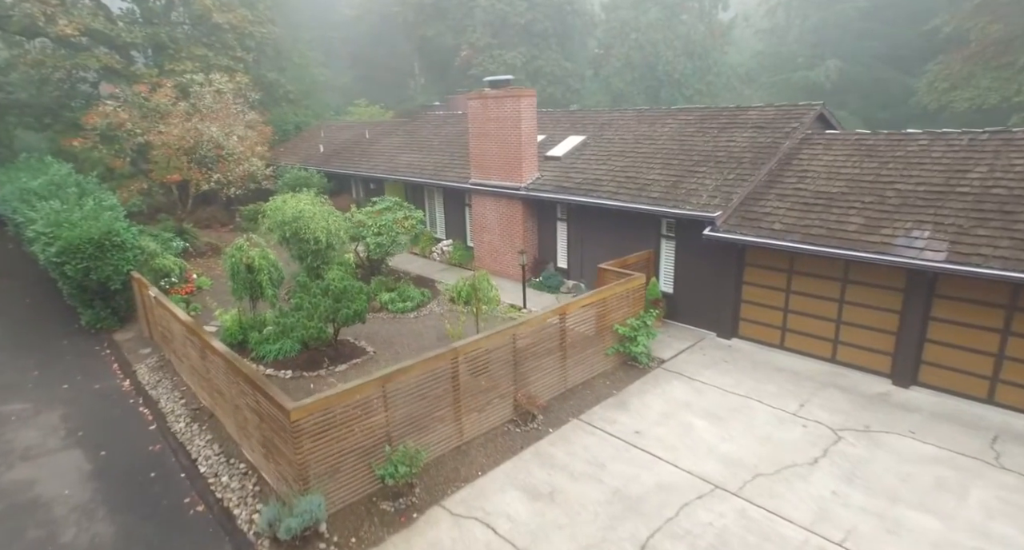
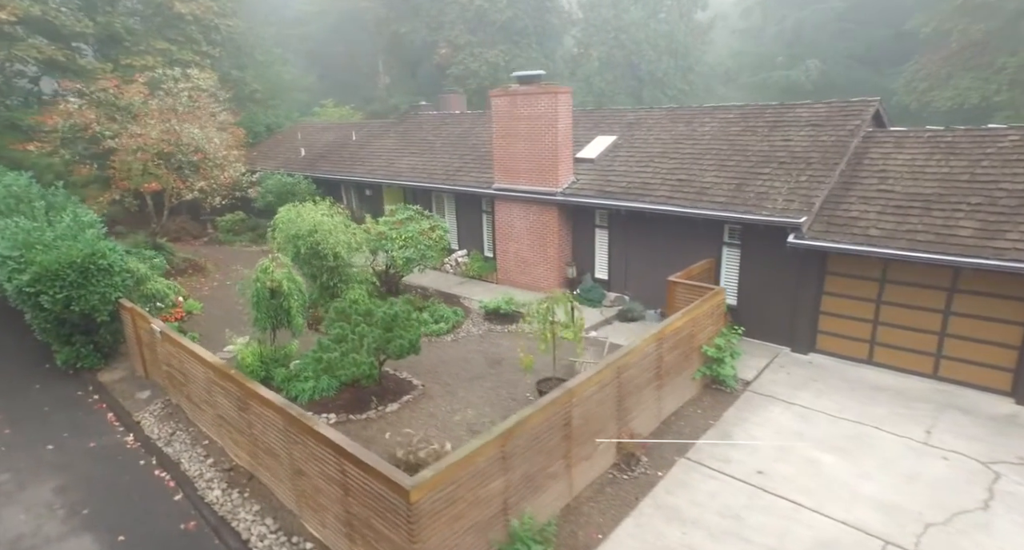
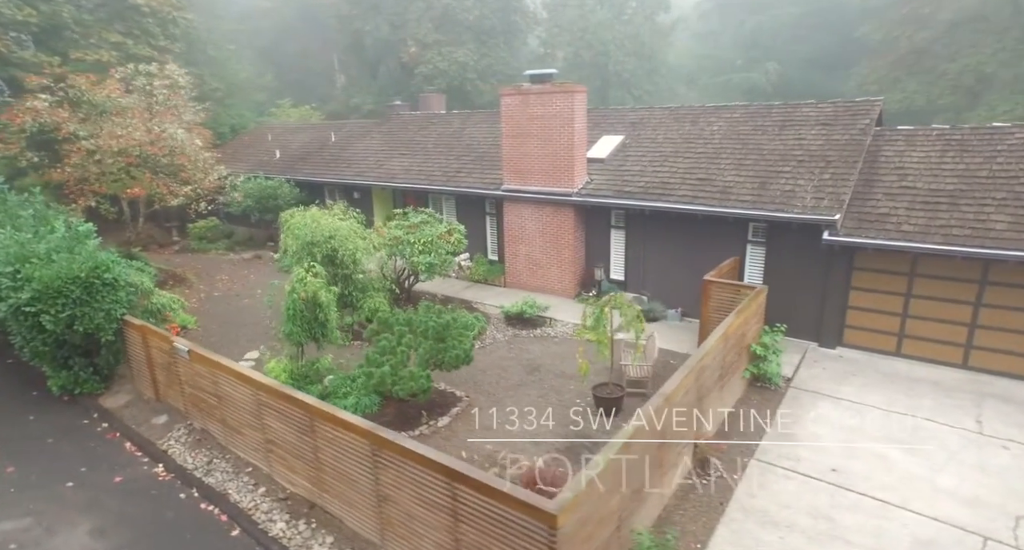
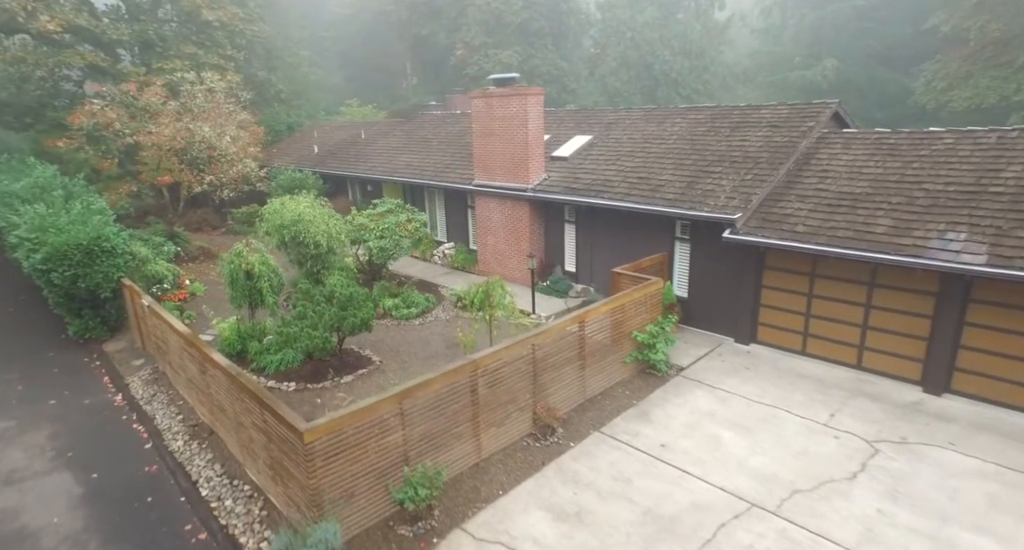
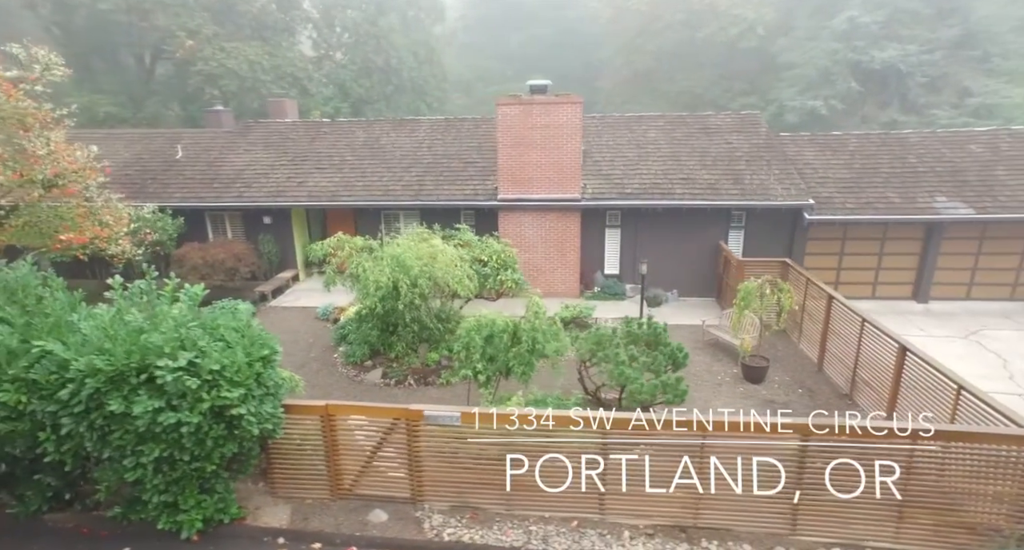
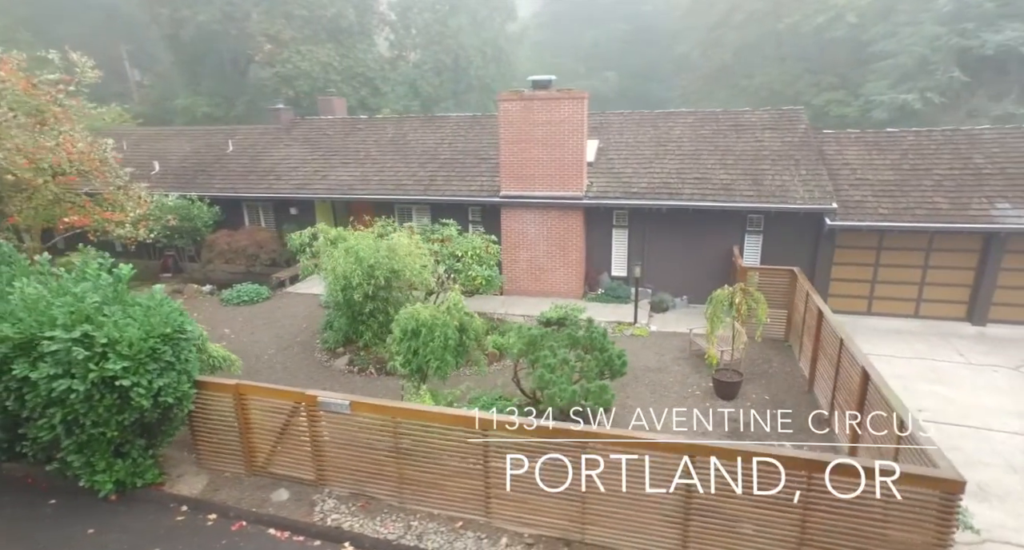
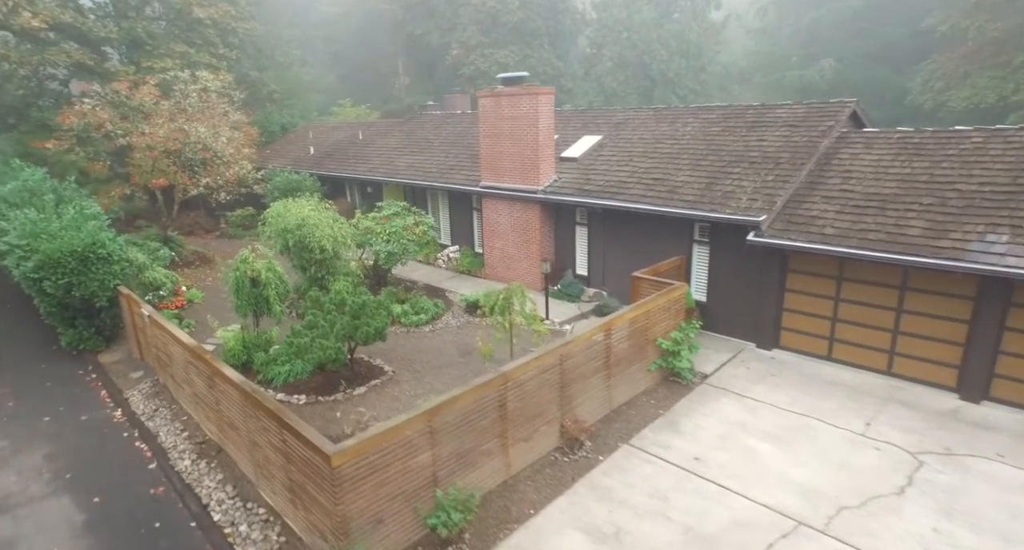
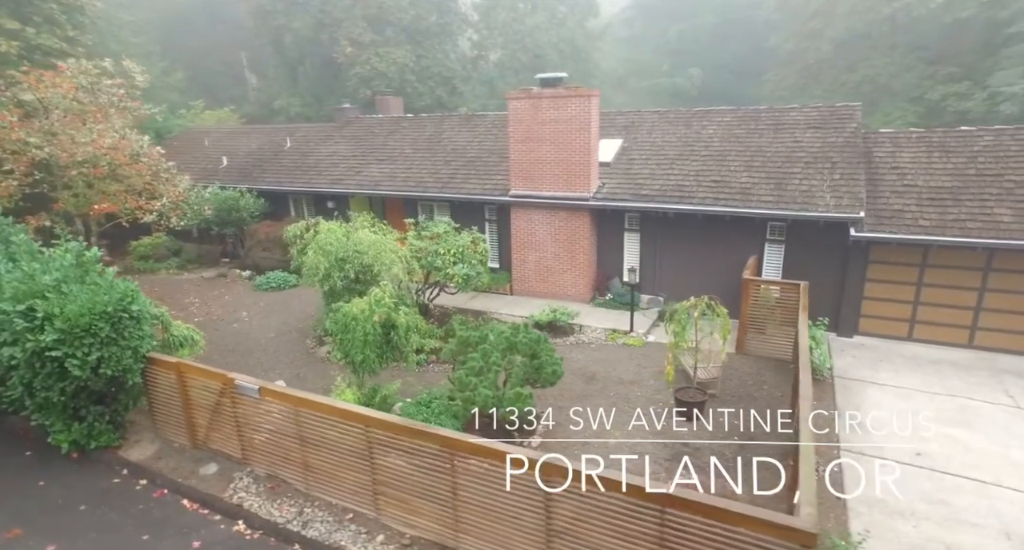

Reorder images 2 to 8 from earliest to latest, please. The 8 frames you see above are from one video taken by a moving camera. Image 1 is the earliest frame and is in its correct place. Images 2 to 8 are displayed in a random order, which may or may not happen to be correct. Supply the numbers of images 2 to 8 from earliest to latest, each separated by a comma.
4, 7, 2, 3, 8, 6, 5
